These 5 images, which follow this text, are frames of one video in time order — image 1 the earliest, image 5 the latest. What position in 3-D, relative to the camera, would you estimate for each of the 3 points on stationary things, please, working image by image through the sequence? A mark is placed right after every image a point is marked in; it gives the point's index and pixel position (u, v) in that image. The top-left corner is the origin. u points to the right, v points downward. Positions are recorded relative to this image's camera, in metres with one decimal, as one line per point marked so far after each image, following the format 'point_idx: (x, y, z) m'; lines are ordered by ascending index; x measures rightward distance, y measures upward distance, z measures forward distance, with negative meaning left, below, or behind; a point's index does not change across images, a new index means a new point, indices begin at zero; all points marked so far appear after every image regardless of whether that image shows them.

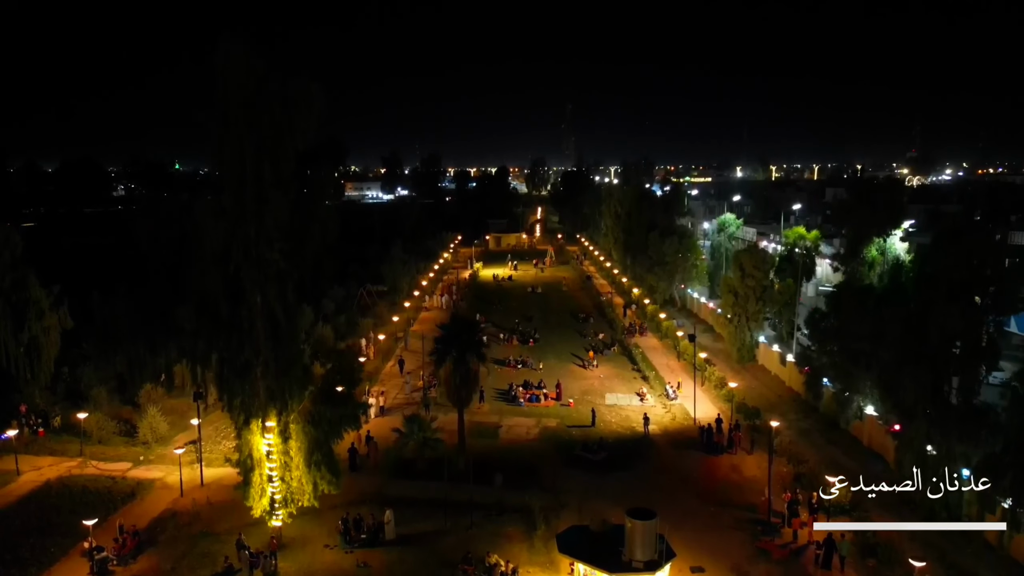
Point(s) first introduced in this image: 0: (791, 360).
0: (+6.3, -1.6, +16.2) m
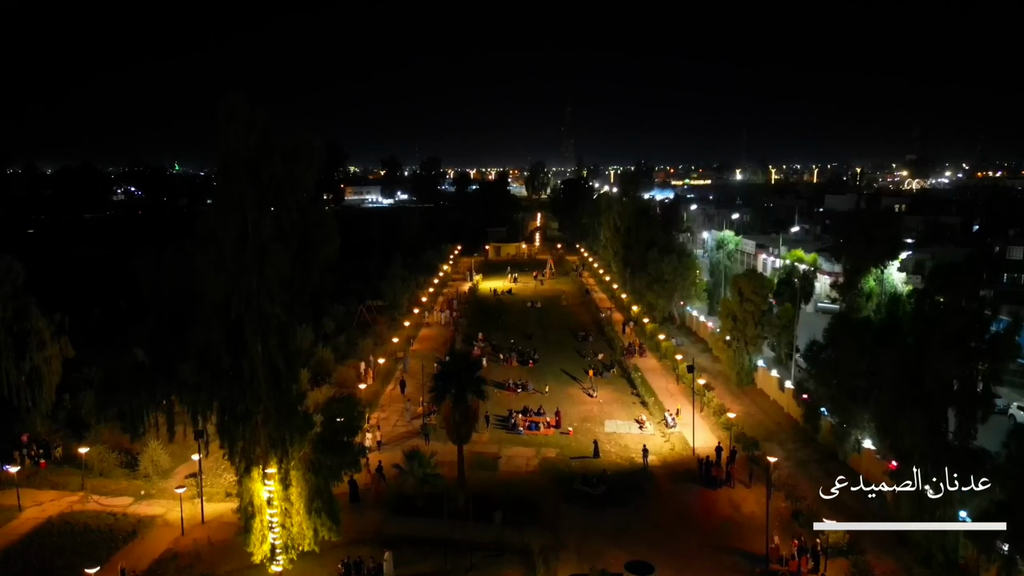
0: (+6.2, -2.2, +16.3) m
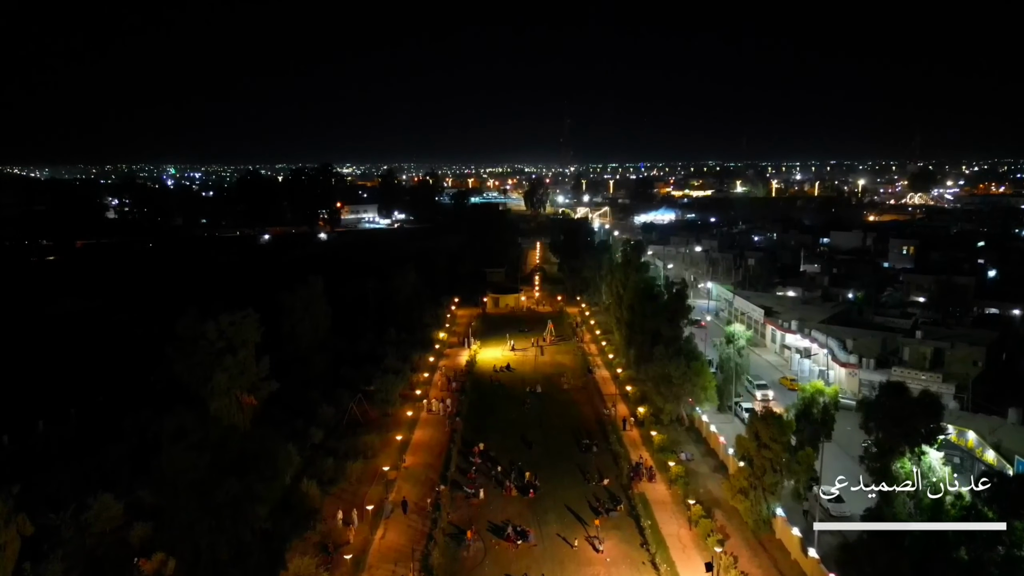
0: (+6.2, -5.5, +15.0) m
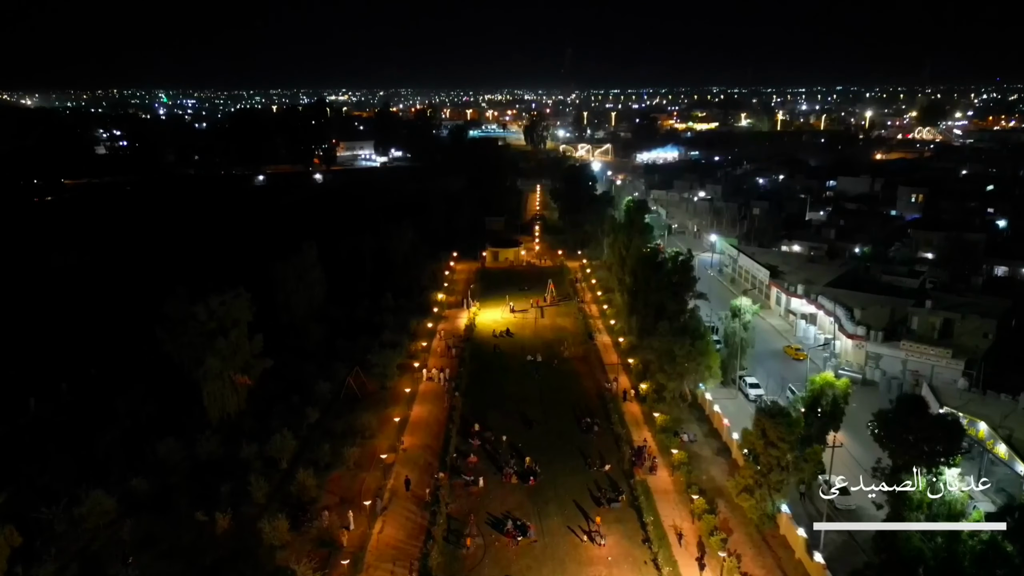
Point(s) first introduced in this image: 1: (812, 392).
0: (+6.2, -5.5, +14.7) m
1: (+7.3, -2.5, +17.6) m
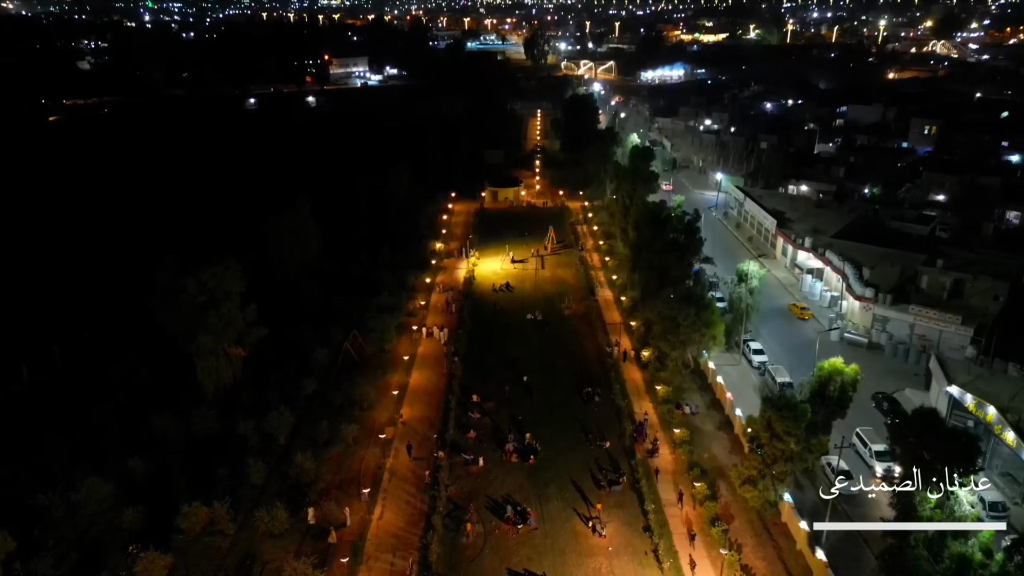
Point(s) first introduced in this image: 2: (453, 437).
0: (+6.3, -5.5, +14.7) m
1: (+7.3, -2.1, +17.2) m
2: (-1.6, -4.1, +20.0) m
